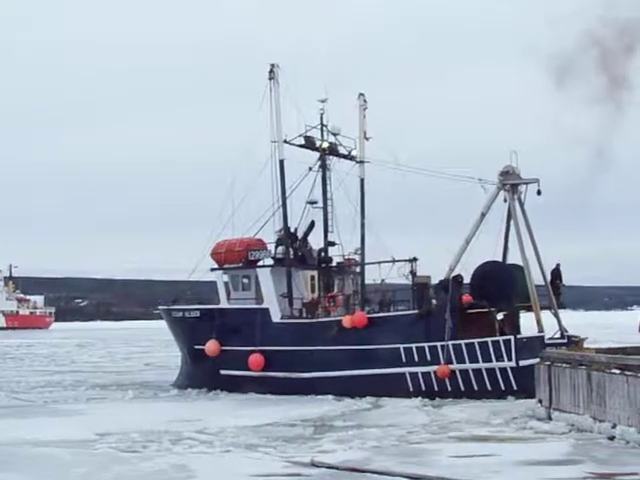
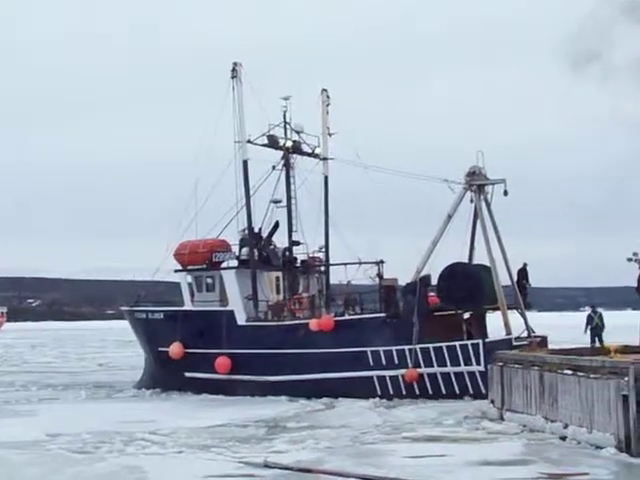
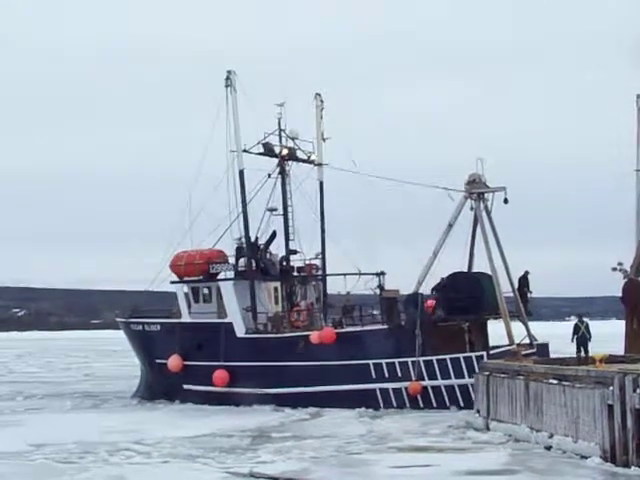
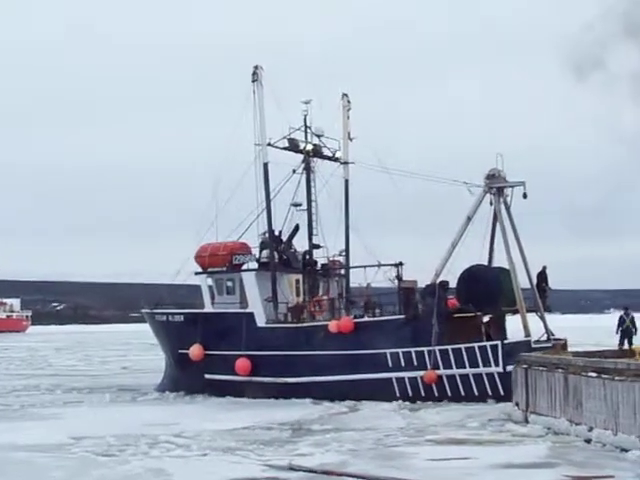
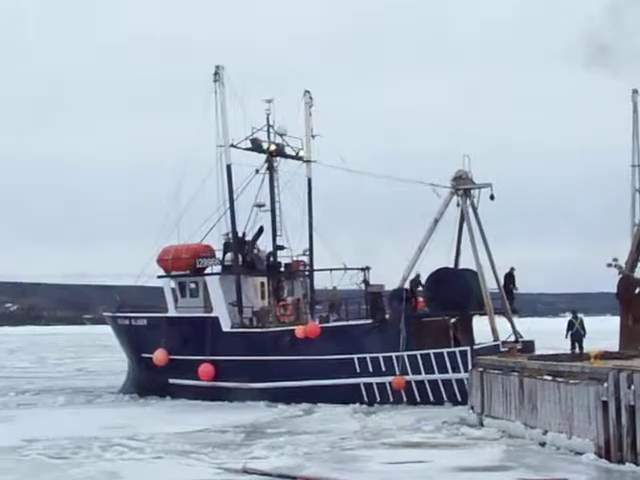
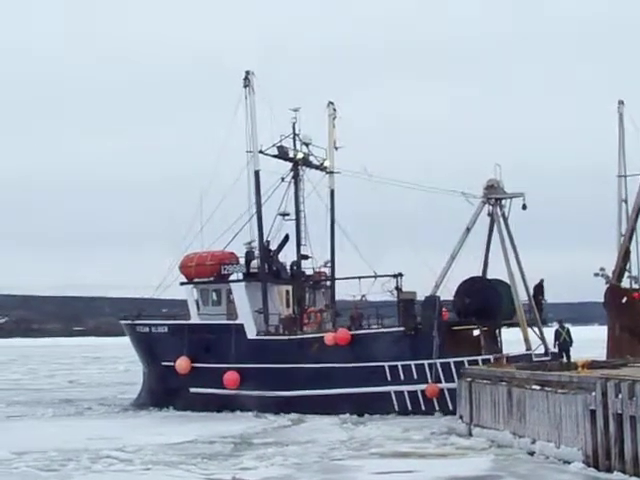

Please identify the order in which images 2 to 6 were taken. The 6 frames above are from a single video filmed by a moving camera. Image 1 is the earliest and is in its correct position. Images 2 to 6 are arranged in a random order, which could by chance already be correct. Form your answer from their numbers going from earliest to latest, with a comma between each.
4, 2, 5, 3, 6
